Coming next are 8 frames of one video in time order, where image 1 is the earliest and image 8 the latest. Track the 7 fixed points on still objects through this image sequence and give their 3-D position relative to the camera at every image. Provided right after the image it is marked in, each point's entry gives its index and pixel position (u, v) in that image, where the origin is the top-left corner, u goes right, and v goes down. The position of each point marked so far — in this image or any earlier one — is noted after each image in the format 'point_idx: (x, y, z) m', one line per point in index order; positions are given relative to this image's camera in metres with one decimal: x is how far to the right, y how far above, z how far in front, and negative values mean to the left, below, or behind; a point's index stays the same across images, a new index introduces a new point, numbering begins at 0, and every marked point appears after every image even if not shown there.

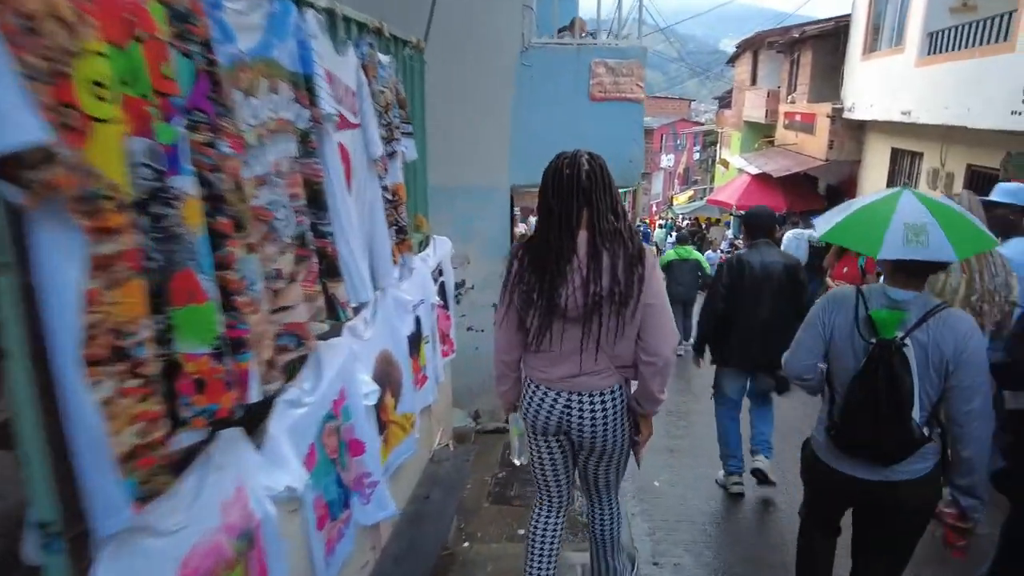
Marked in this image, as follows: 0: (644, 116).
0: (+0.9, +1.2, +4.7) m
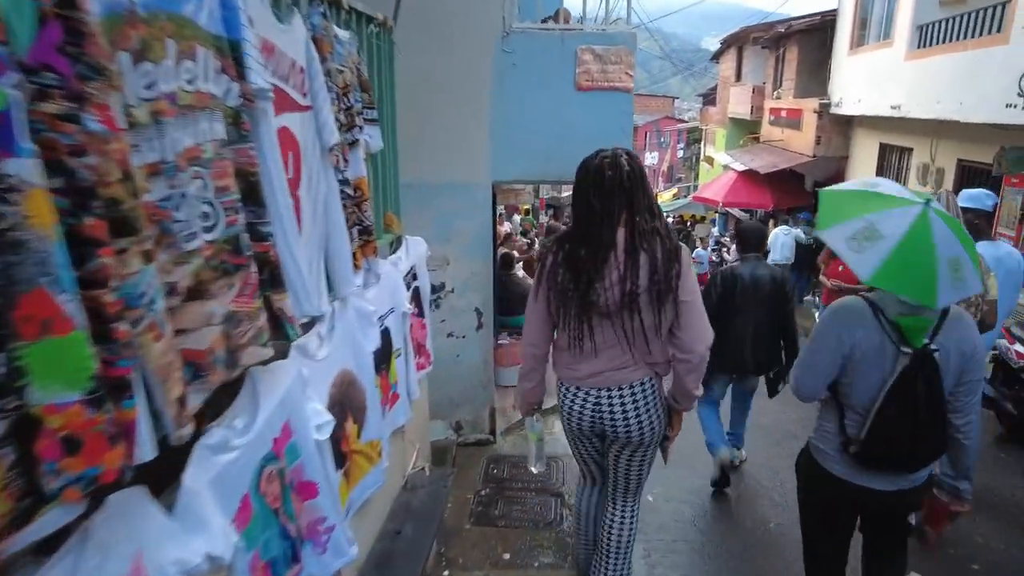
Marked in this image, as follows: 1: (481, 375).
0: (+0.8, +1.2, +4.4) m
1: (-0.2, -0.6, +4.9) m
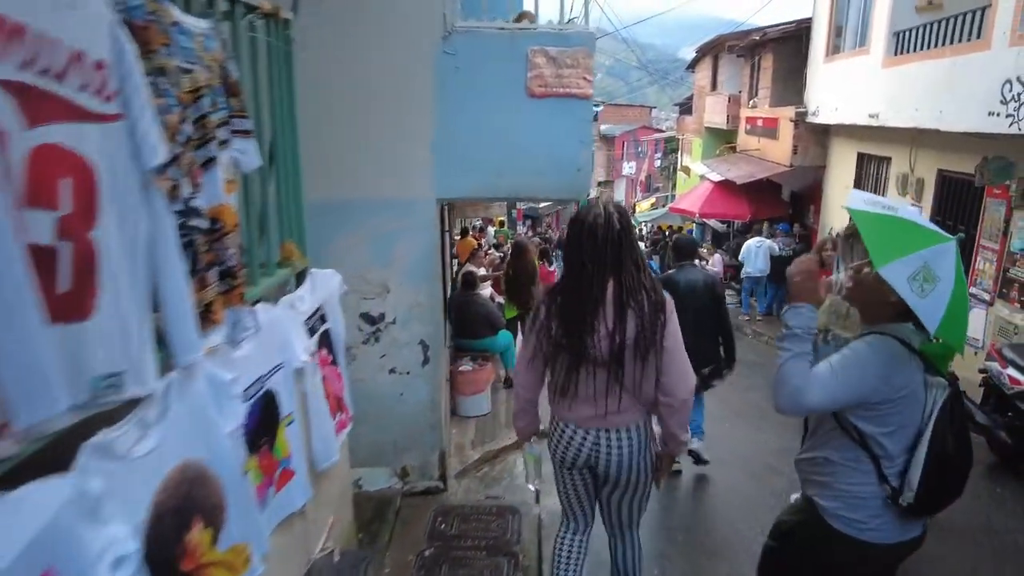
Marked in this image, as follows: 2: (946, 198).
0: (+0.5, +1.0, +3.9) m
1: (-0.6, -0.8, +4.4) m
2: (+6.0, +1.2, +9.1) m
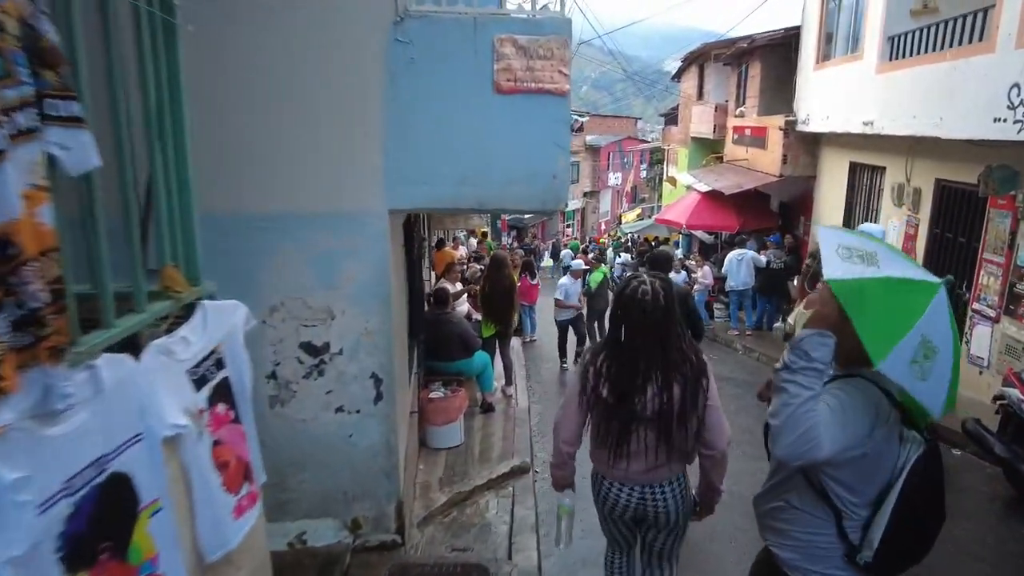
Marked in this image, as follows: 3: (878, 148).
0: (+0.3, +0.9, +3.4) m
1: (-0.7, -1.0, +3.8) m
2: (+5.7, +1.0, +8.7) m
3: (+5.8, +2.2, +10.4) m
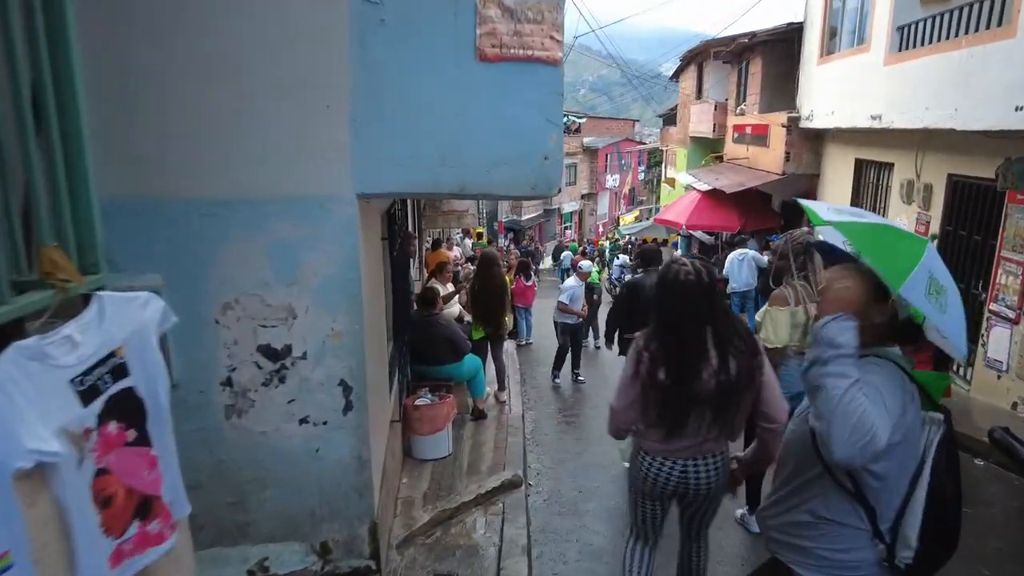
0: (+0.2, +0.9, +3.0) m
1: (-0.8, -1.0, +3.4) m
2: (+5.6, +1.0, +8.3) m
3: (+5.7, +2.2, +10.0) m
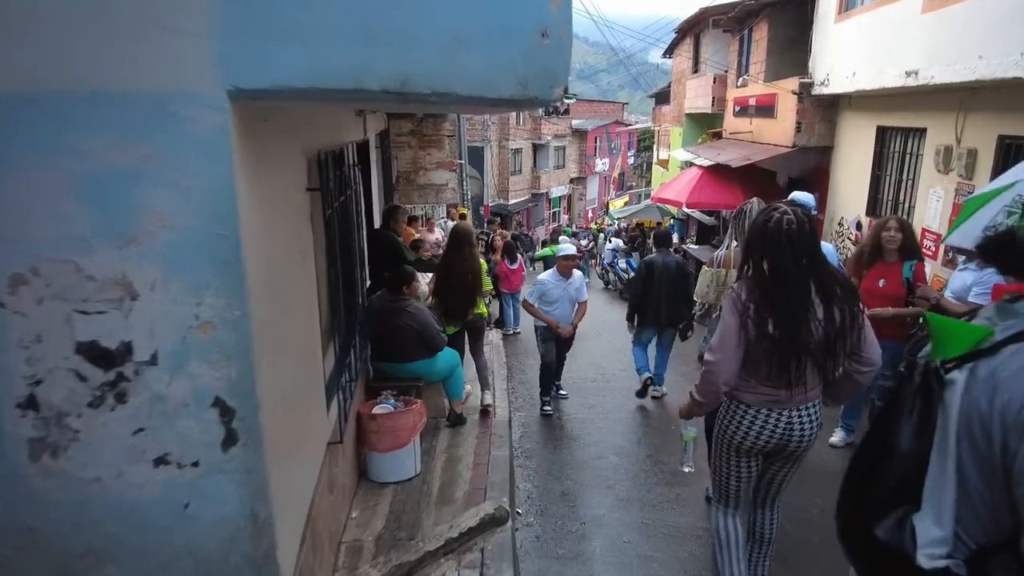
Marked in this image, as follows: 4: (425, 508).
0: (+0.2, +1.0, +1.8) m
1: (-0.9, -0.8, +2.2) m
2: (+5.5, +1.3, +7.2) m
3: (+5.5, +2.5, +8.9) m
4: (-0.5, -1.3, +4.0) m
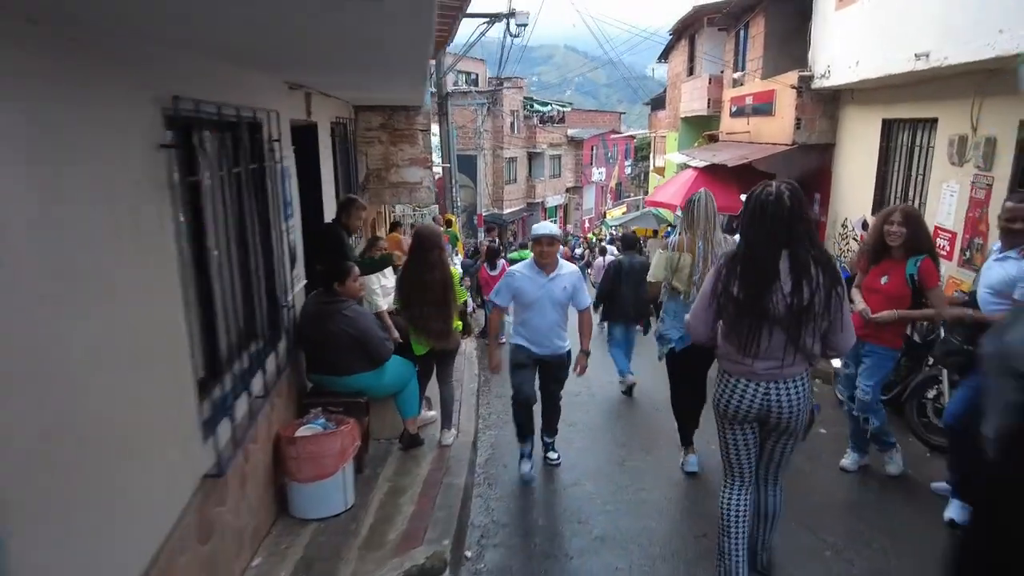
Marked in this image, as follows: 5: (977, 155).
0: (-0.1, +1.1, +1.1) m
1: (-1.2, -0.8, +1.4) m
2: (+5.2, +1.3, +6.5) m
3: (+5.2, +2.4, +8.2) m
4: (-0.8, -1.3, +3.2) m
5: (+5.1, +1.4, +7.2) m
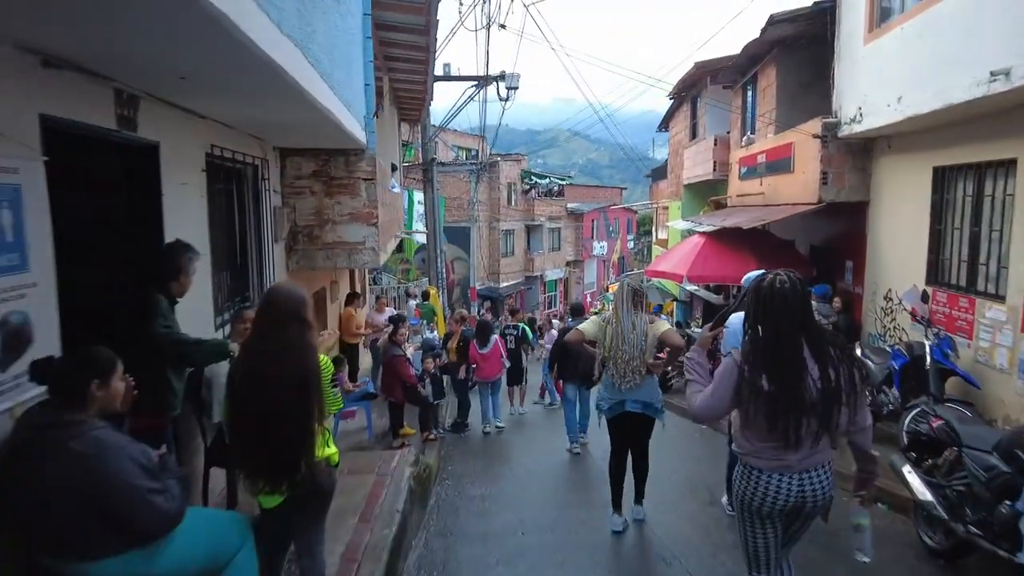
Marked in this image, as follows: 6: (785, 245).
0: (-0.6, +1.1, -0.7) m
1: (-1.6, -0.8, -0.5) m
2: (+4.8, +0.6, +4.7) m
3: (+4.8, +1.6, +6.5) m
4: (-1.3, -1.6, +1.2) m
5: (+4.7, +0.7, +5.4) m
6: (+4.9, +0.8, +11.7) m
